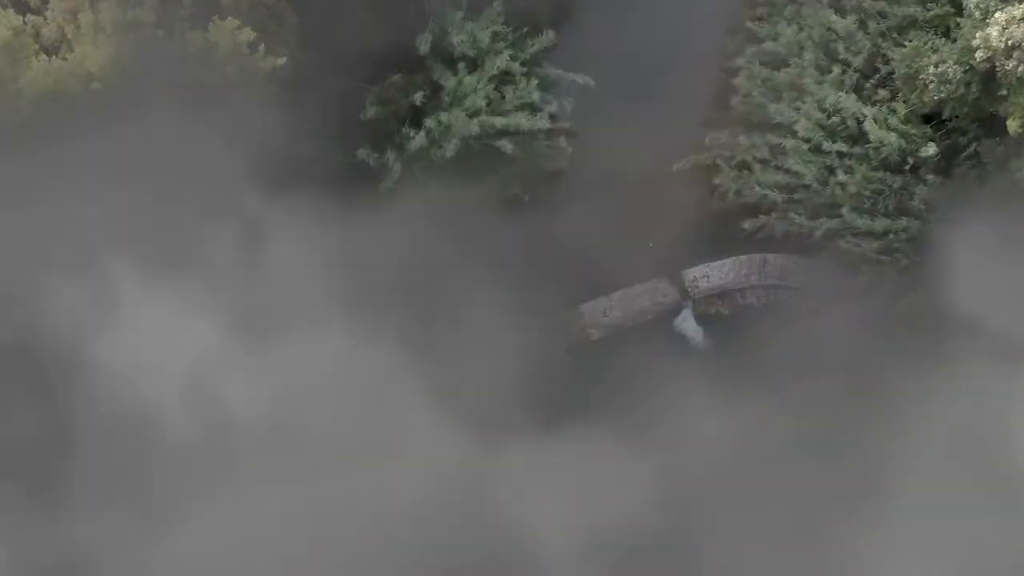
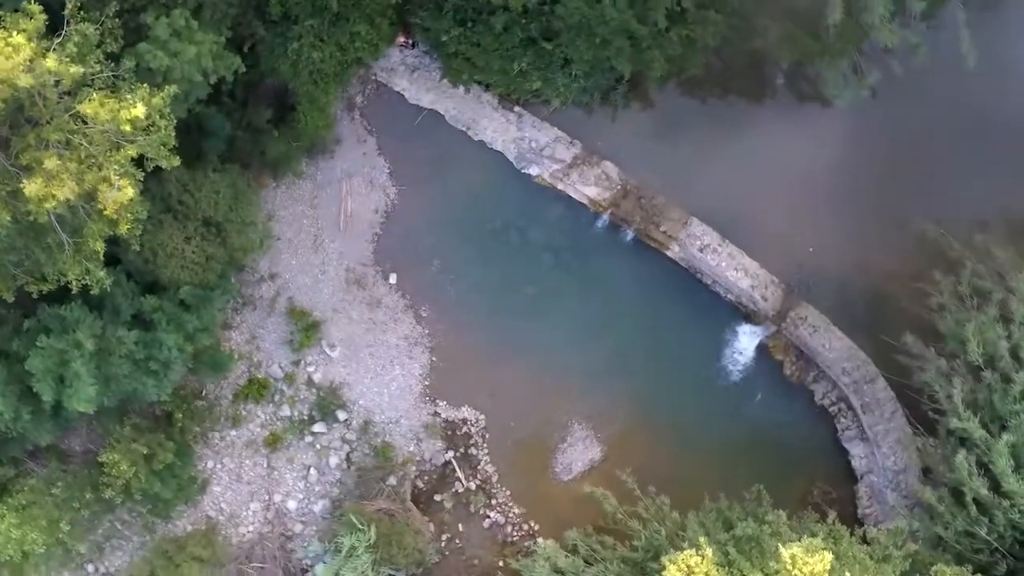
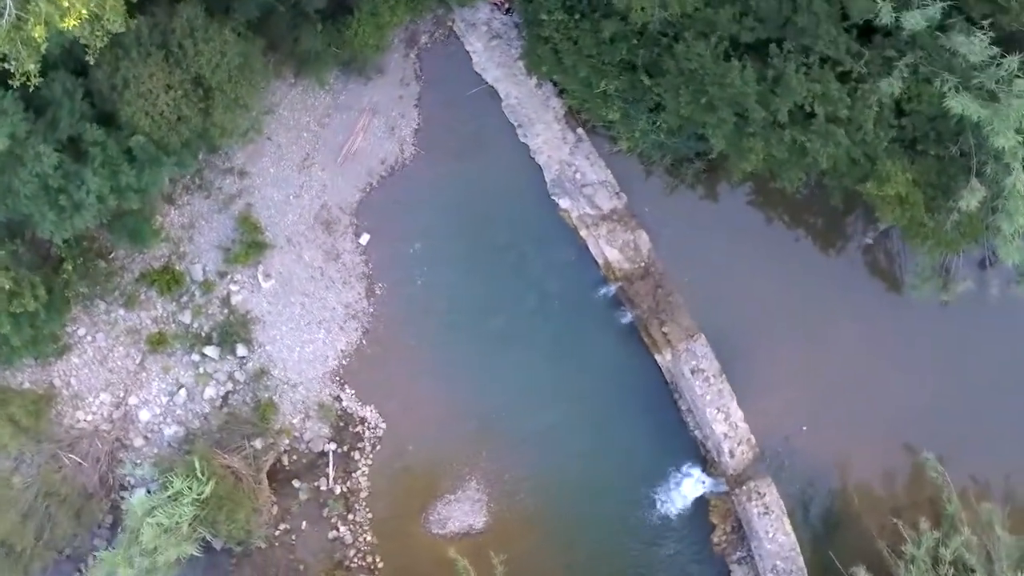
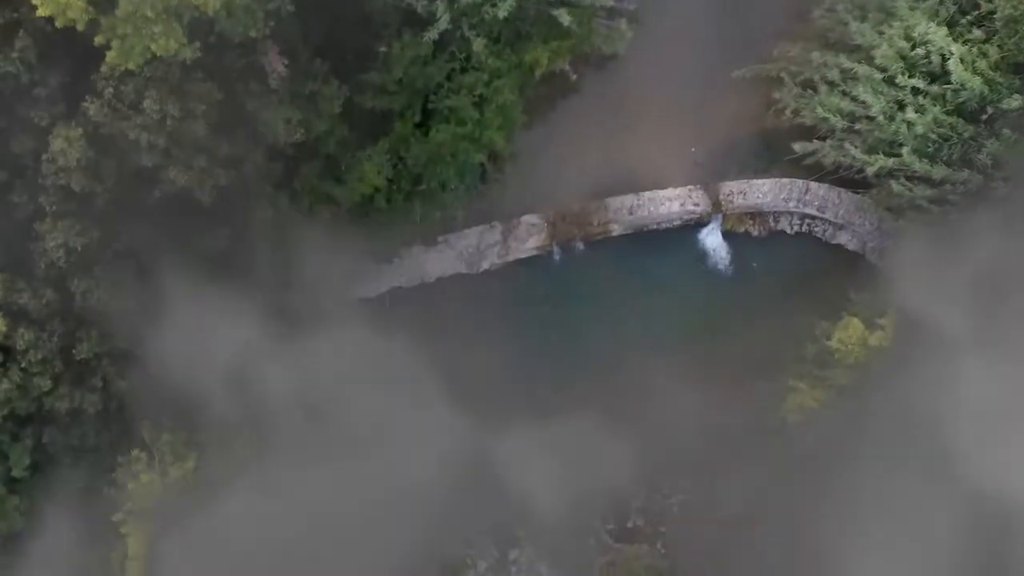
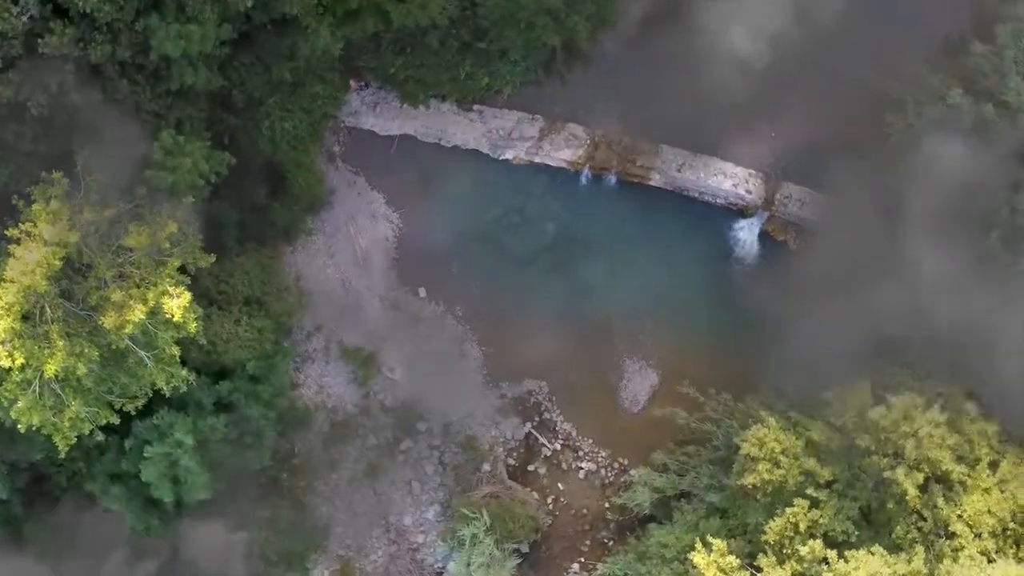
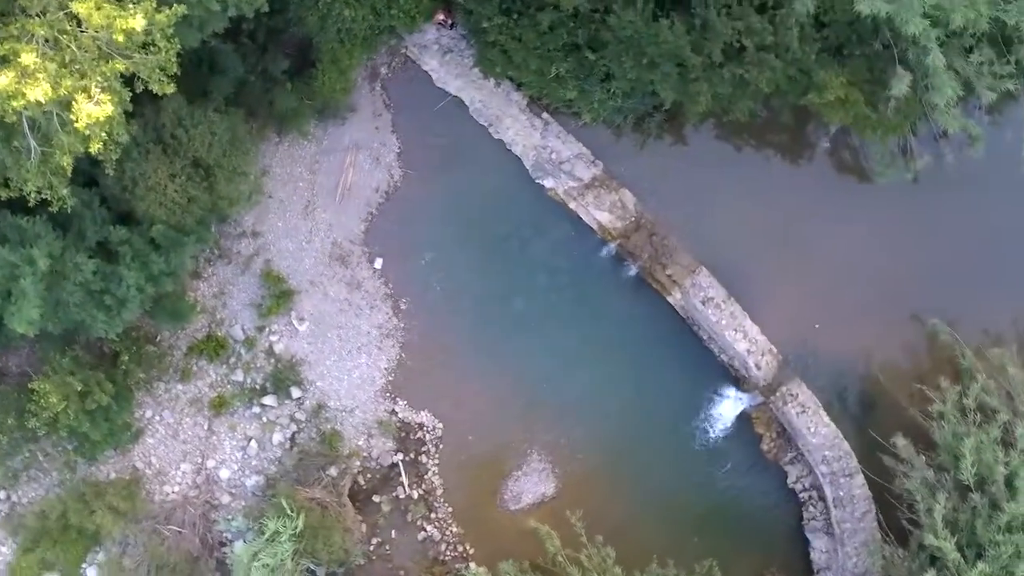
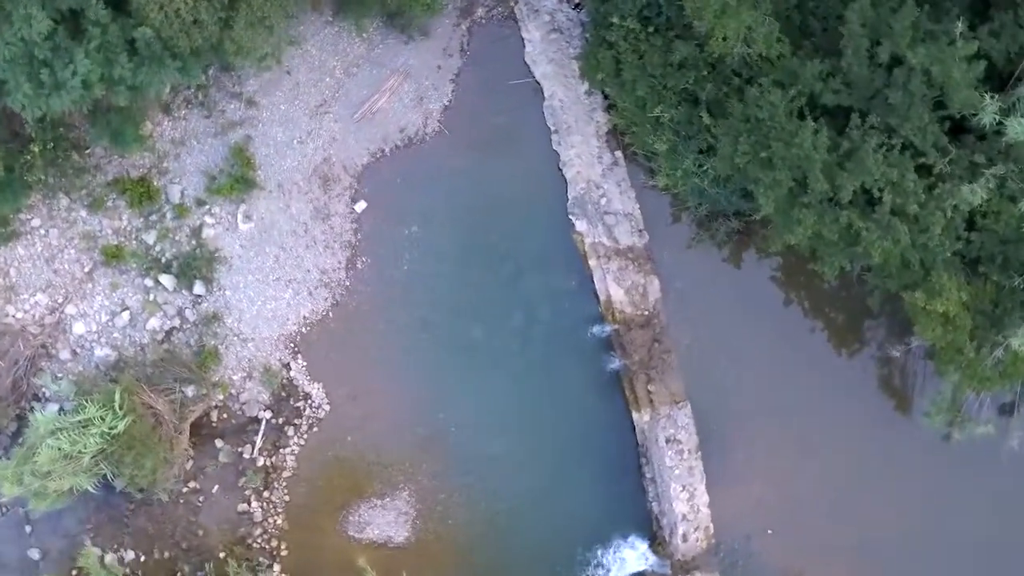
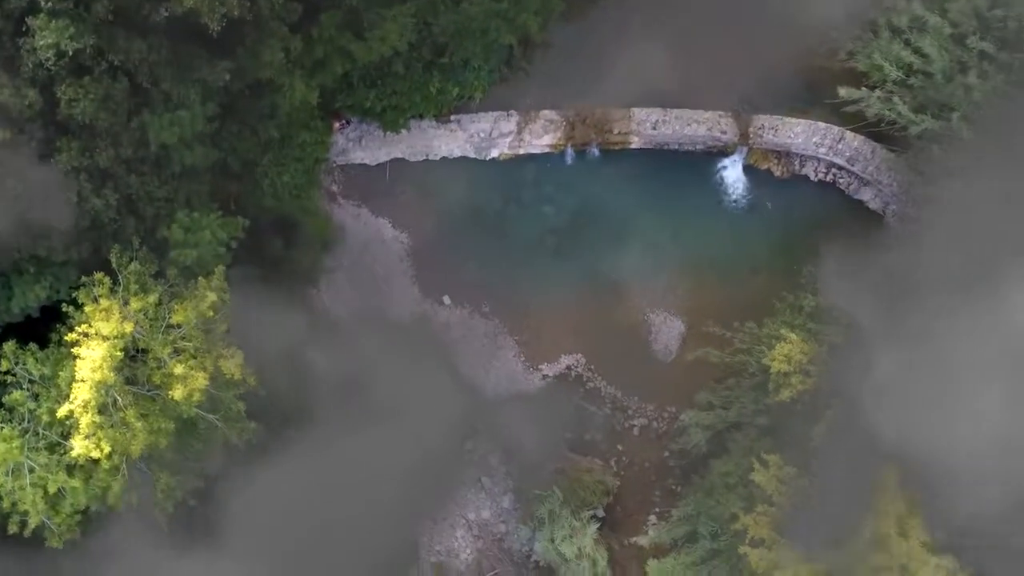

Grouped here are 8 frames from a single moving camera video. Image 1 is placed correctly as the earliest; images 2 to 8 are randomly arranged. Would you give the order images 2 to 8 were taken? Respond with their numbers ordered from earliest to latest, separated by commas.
4, 8, 5, 2, 6, 3, 7
